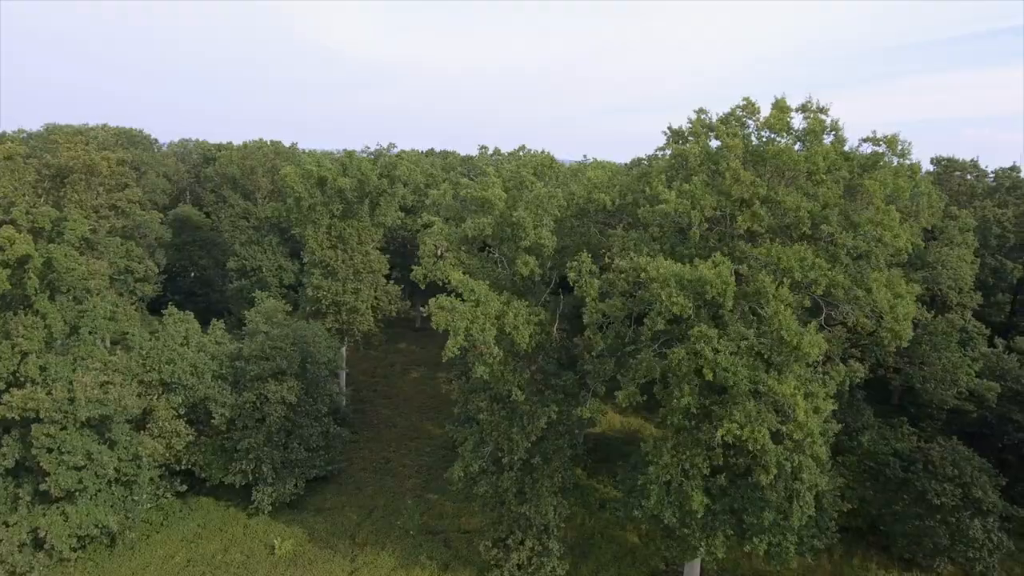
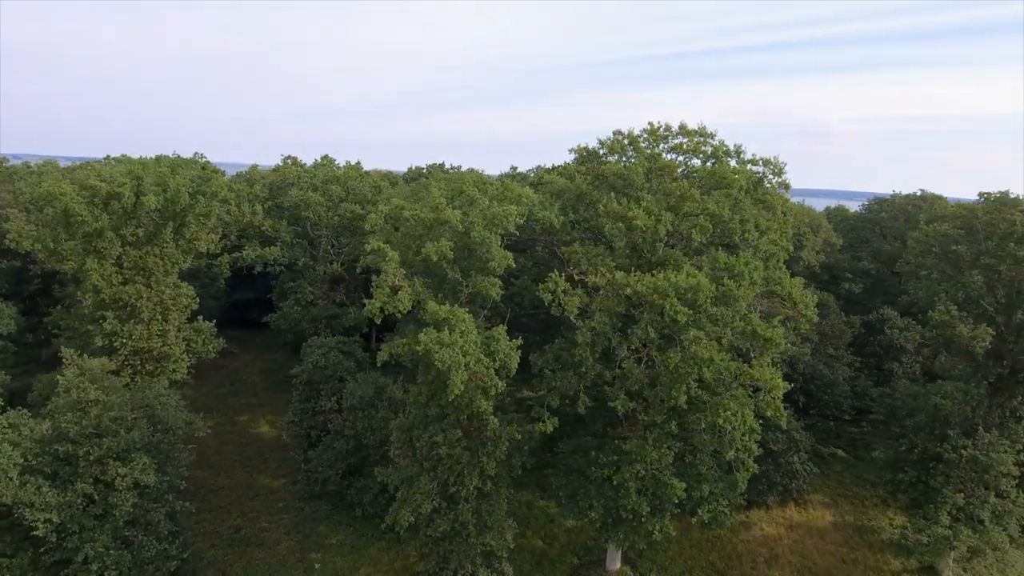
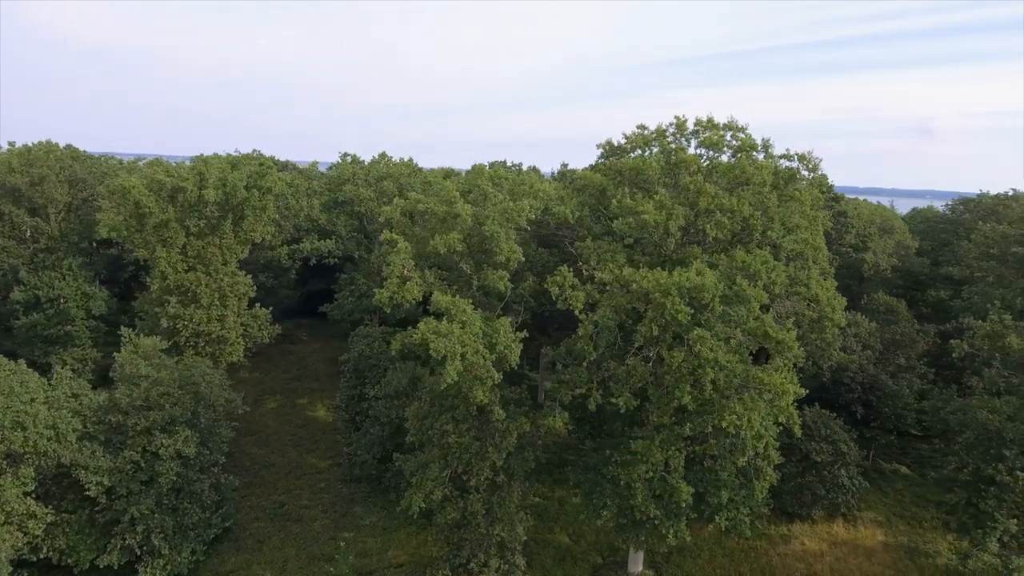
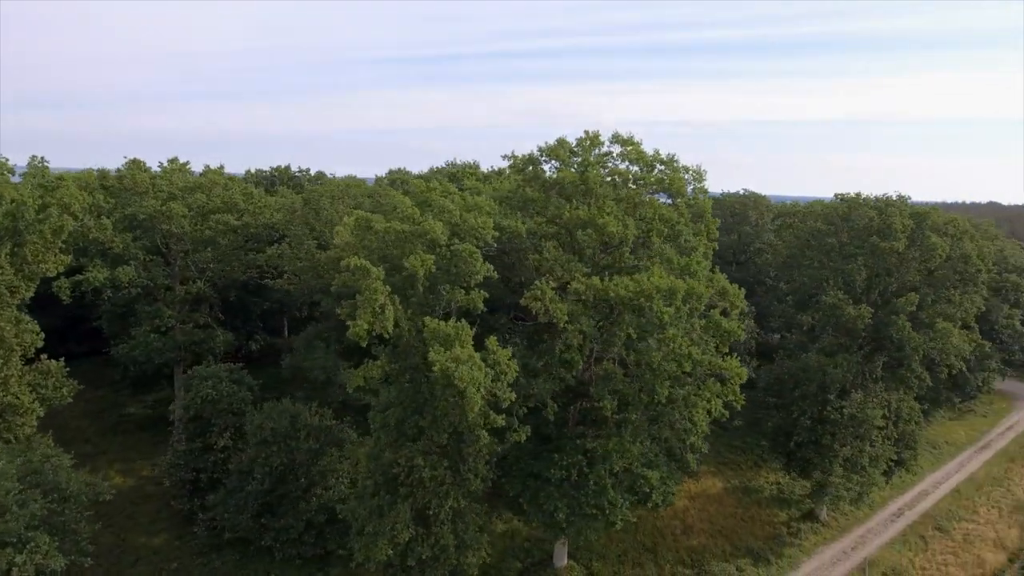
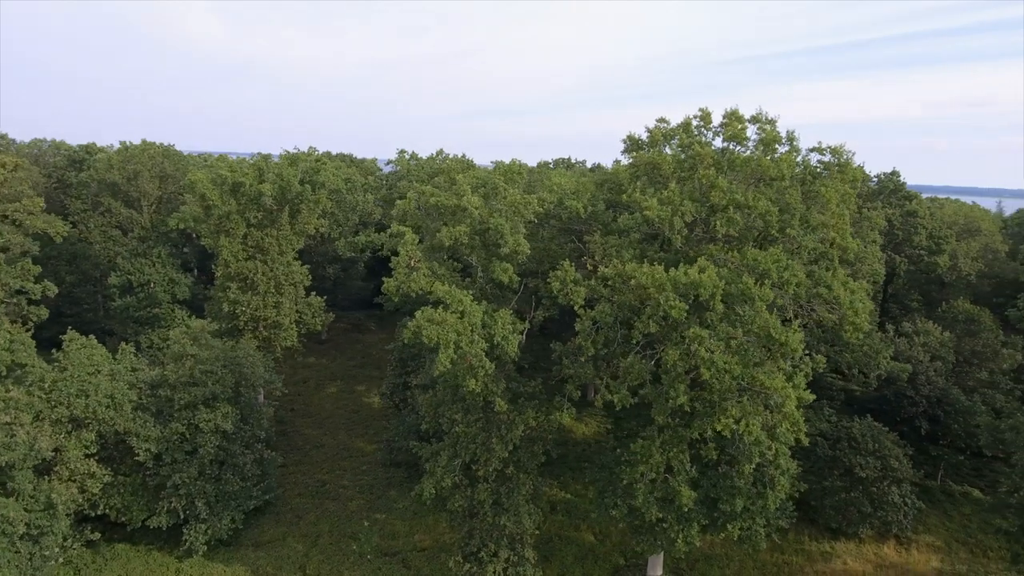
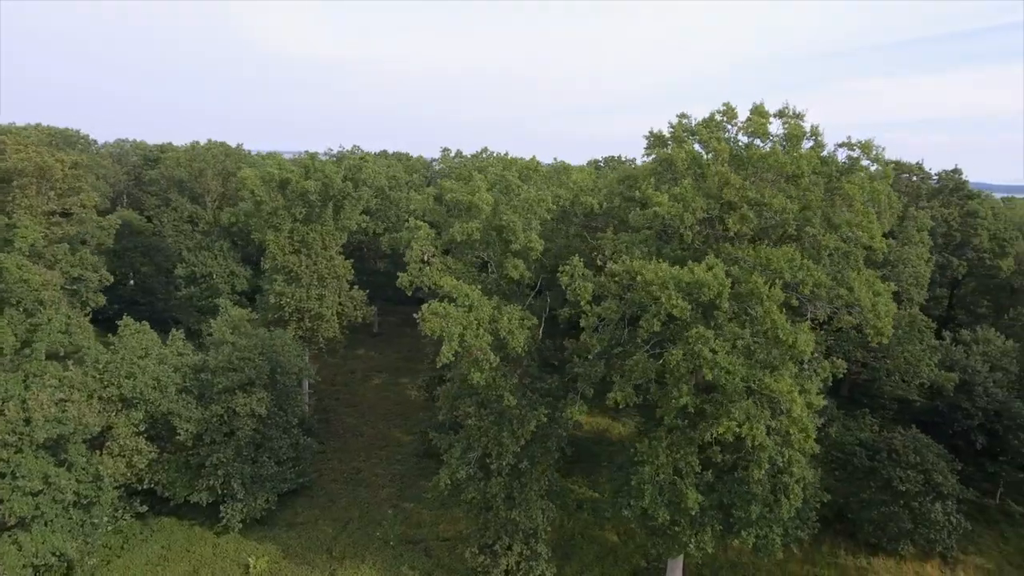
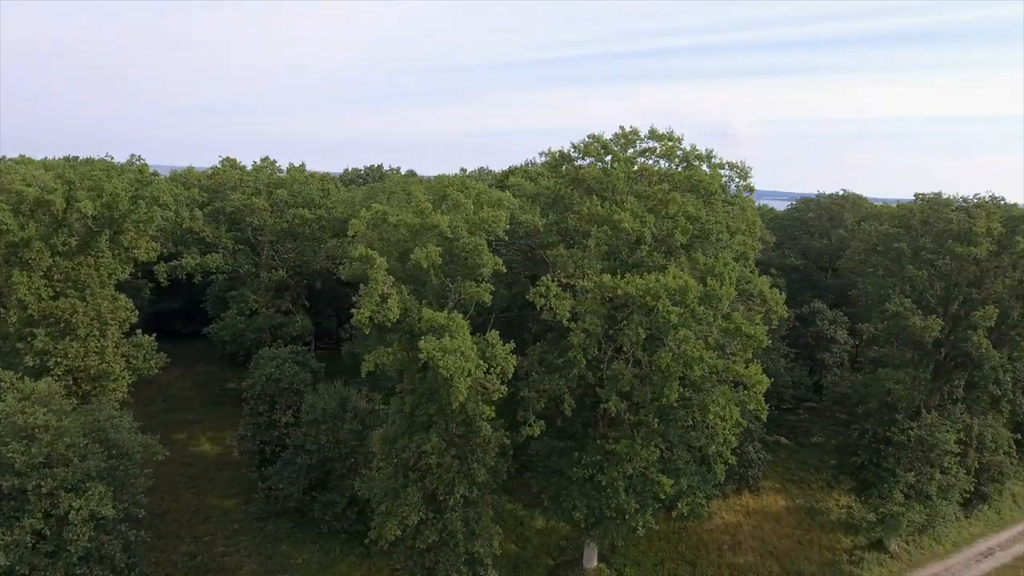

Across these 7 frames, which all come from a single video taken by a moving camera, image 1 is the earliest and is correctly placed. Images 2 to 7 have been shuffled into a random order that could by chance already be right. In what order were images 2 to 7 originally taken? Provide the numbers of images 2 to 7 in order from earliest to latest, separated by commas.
6, 5, 3, 2, 7, 4
